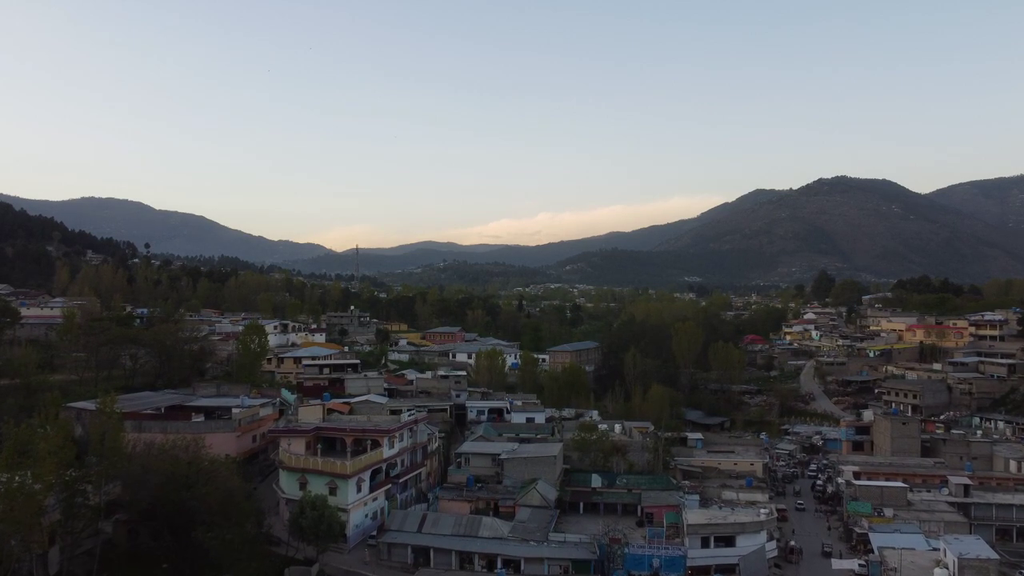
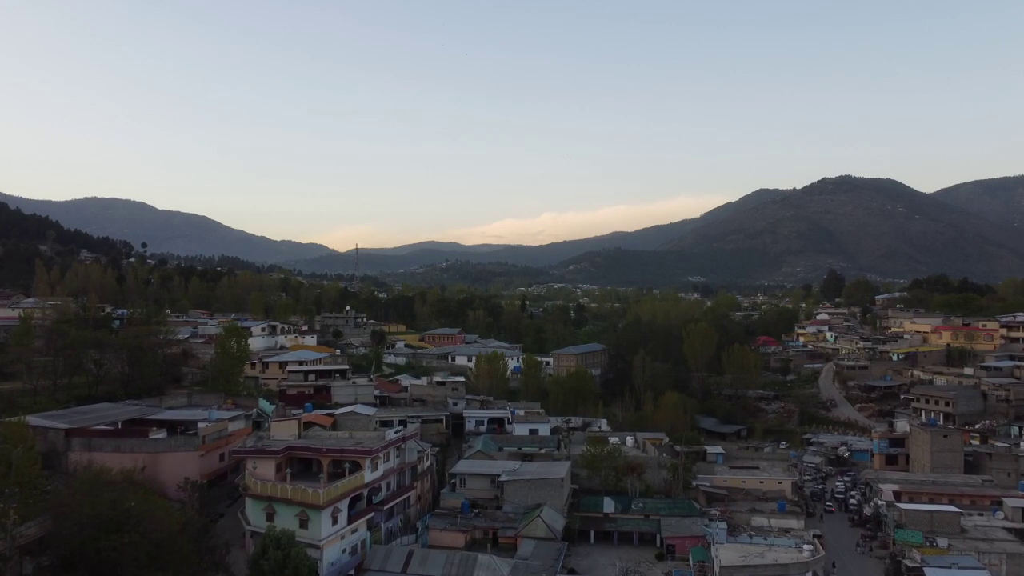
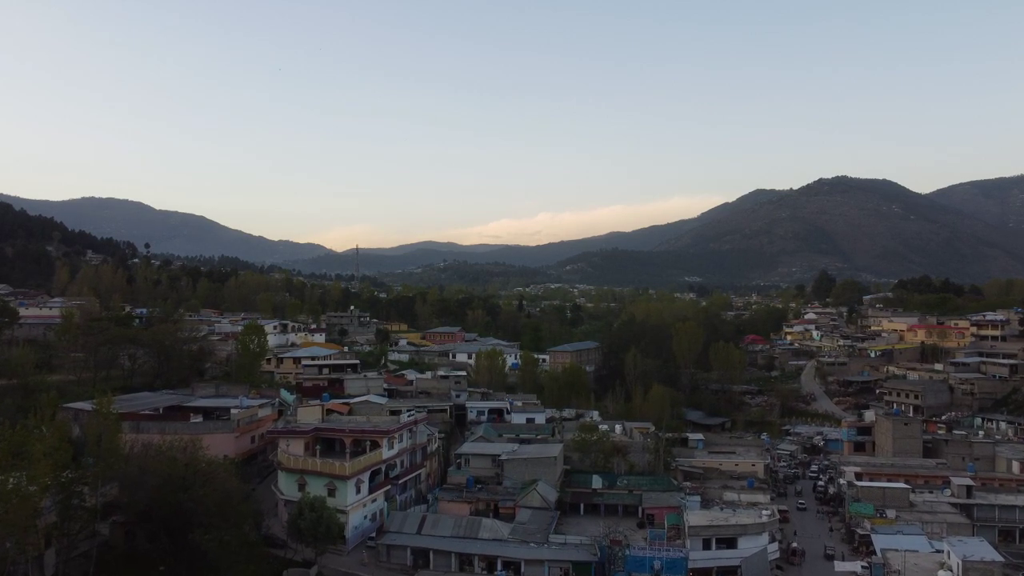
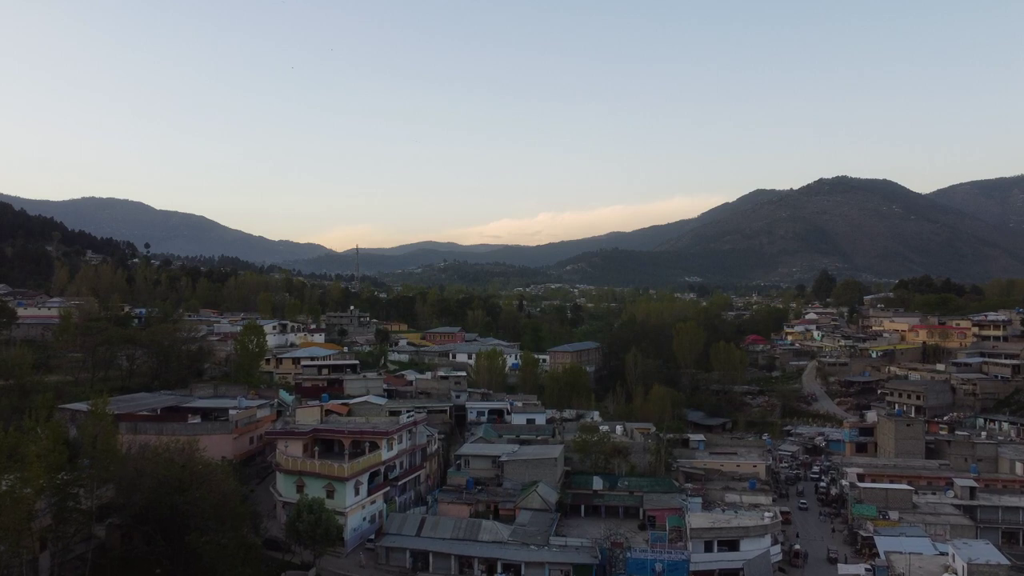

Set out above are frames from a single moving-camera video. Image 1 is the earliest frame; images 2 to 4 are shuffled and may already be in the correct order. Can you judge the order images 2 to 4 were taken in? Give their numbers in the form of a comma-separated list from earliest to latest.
3, 4, 2
